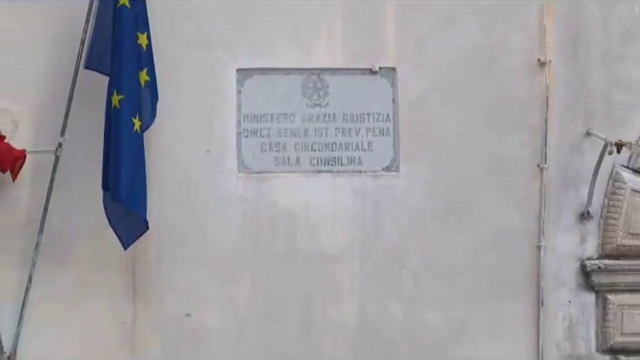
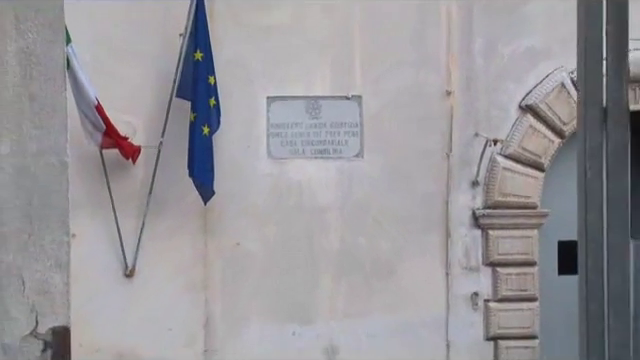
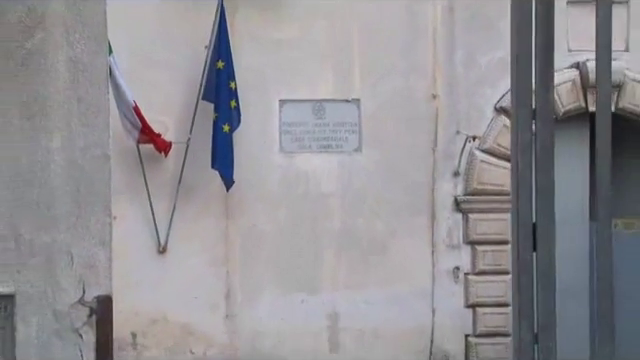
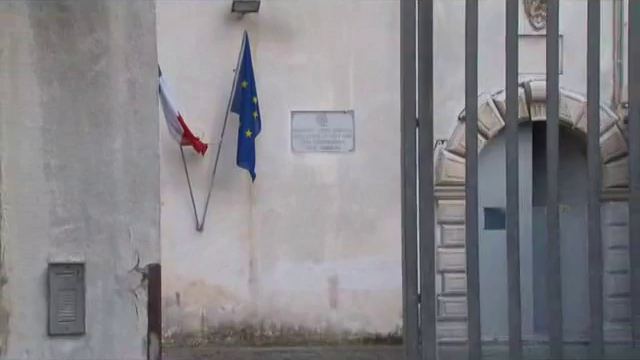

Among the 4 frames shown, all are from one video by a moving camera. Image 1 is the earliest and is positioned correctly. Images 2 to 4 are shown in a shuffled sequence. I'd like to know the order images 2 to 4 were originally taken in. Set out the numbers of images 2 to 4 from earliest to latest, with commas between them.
2, 3, 4
